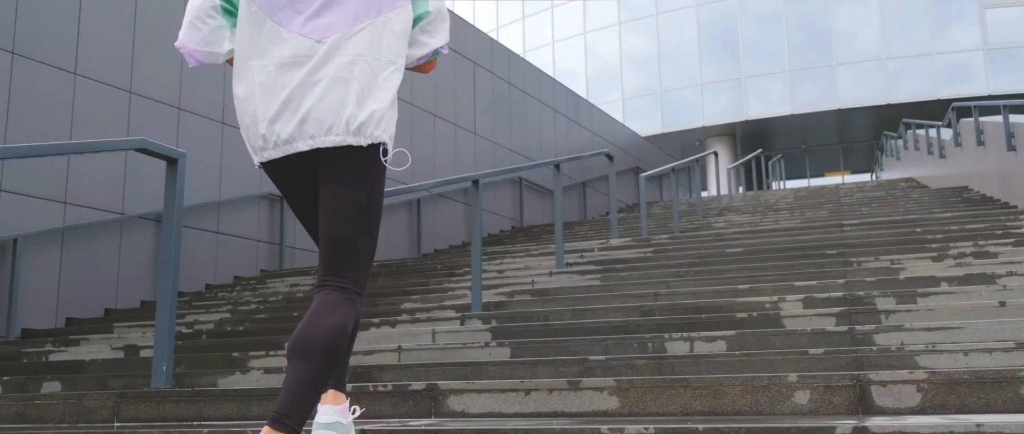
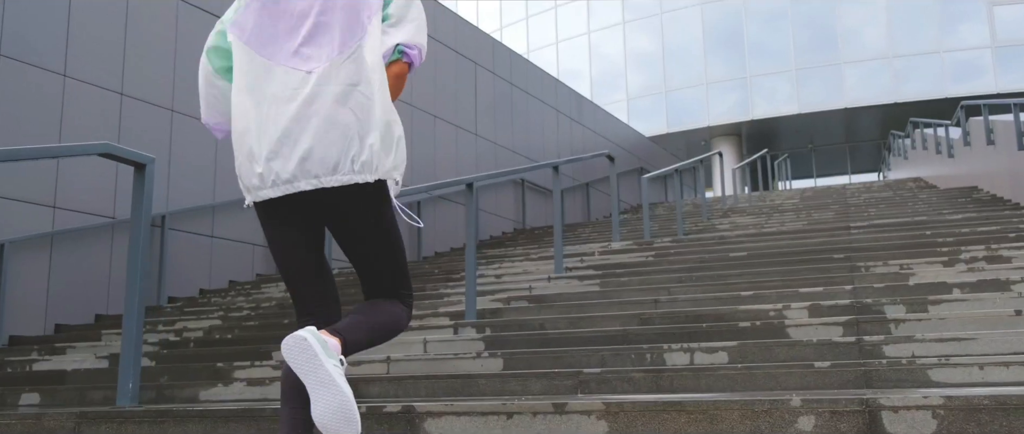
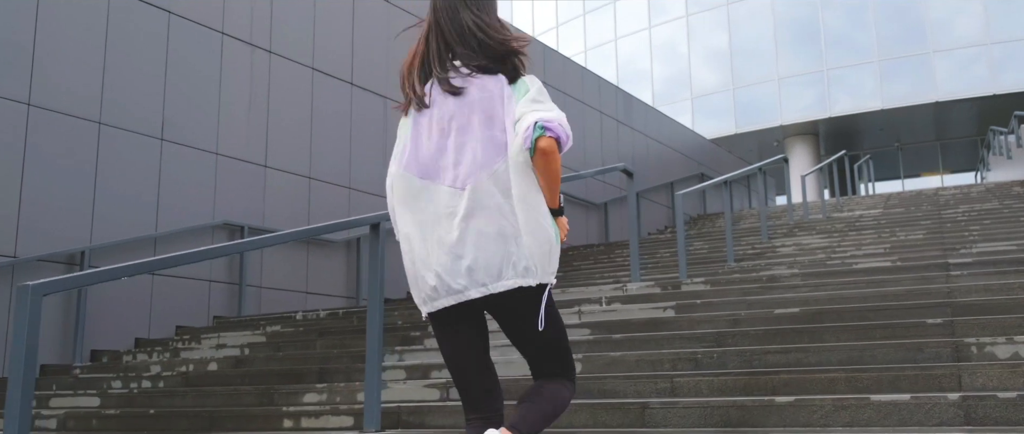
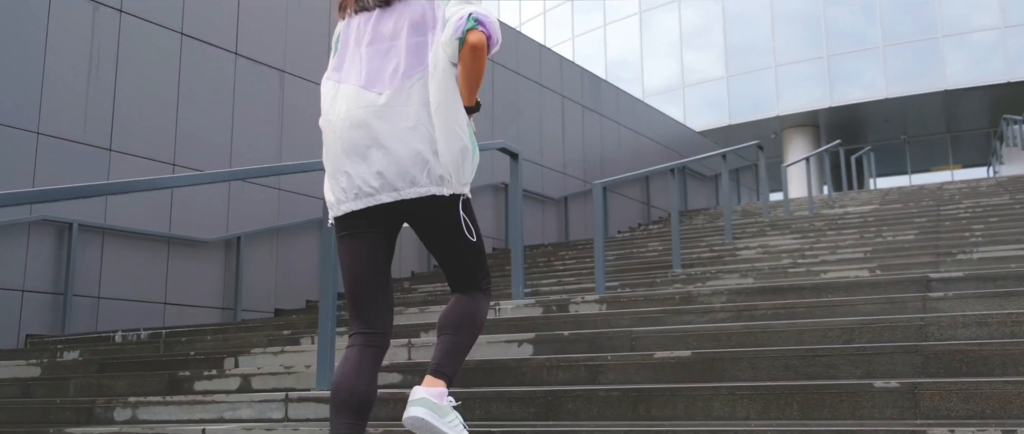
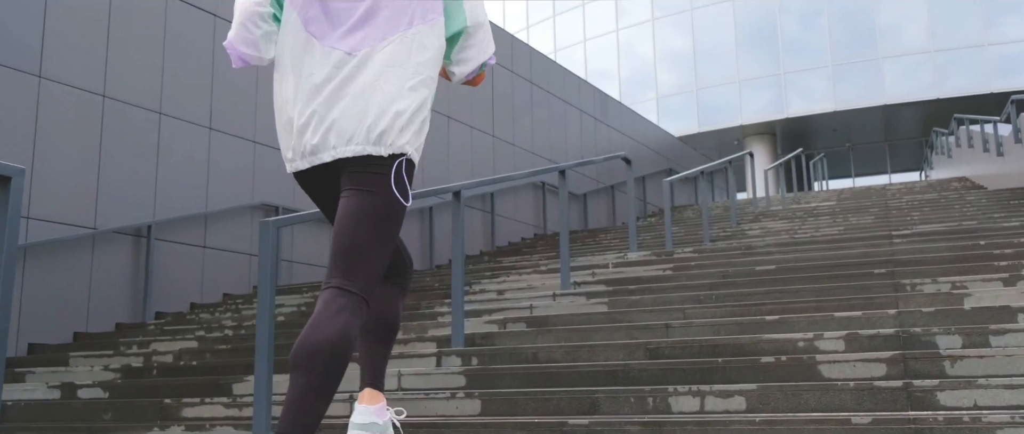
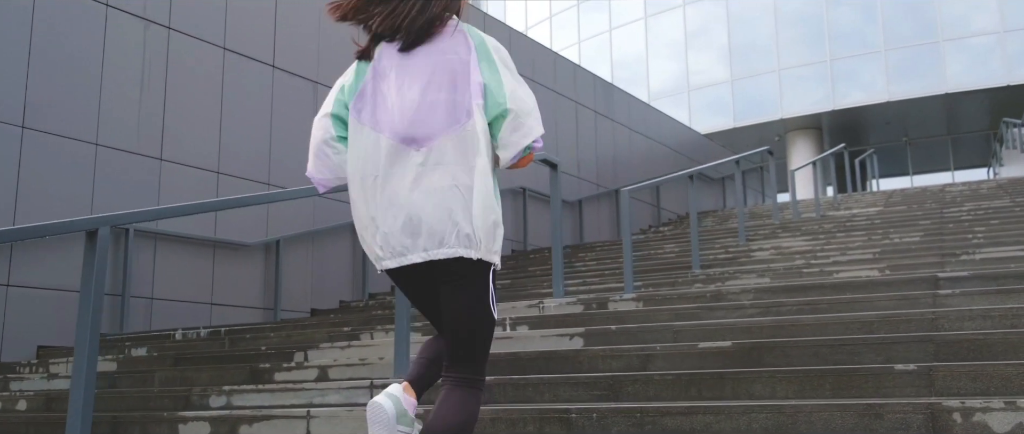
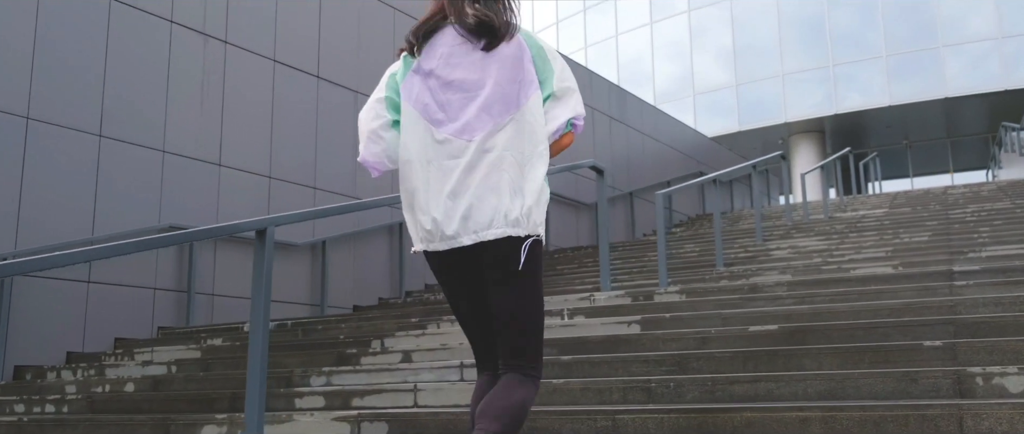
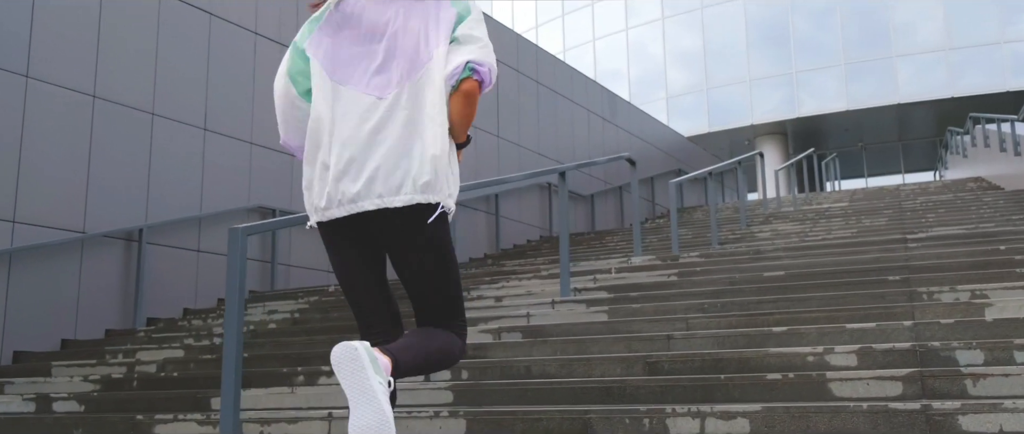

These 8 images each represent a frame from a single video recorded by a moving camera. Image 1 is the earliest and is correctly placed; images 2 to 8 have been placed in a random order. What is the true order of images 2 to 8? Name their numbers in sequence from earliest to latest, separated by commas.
2, 5, 8, 3, 7, 6, 4
